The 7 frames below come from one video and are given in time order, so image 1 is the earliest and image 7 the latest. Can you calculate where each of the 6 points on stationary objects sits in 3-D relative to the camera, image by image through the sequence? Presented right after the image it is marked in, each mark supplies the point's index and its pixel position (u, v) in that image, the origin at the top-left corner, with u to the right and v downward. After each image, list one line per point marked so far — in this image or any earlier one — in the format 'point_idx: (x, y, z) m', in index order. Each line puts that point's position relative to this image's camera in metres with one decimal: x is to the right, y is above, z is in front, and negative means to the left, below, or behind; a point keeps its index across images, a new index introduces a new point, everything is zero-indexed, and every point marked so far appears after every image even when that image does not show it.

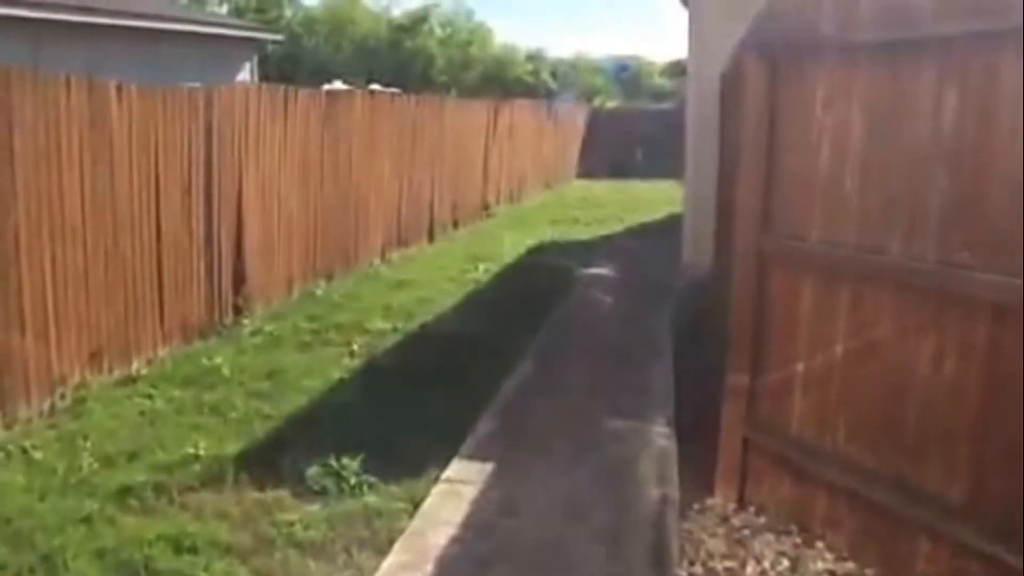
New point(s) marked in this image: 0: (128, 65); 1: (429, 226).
0: (-4.8, +2.8, +15.2) m
1: (-0.9, +0.7, +12.4) m
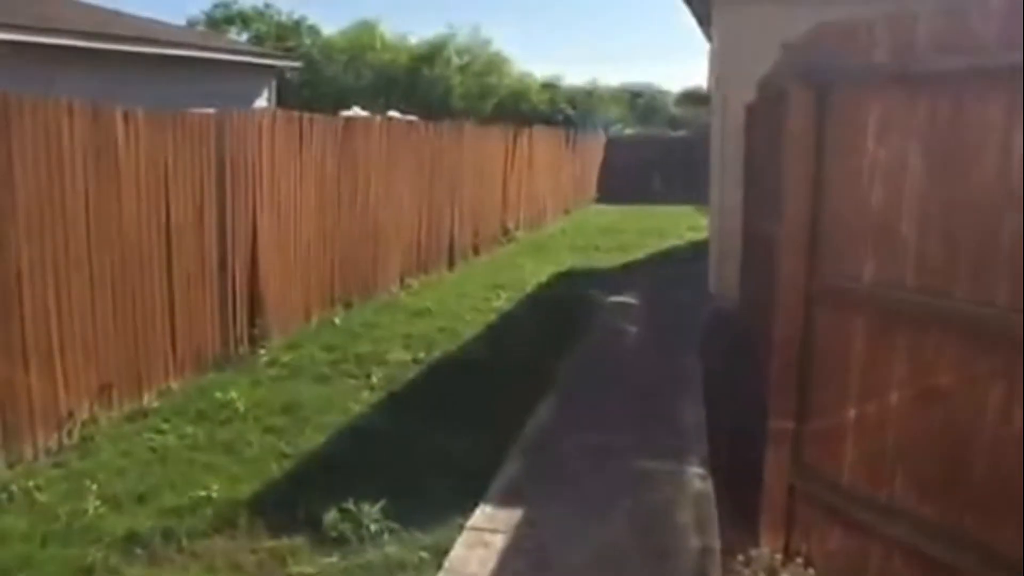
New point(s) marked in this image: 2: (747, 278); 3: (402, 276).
0: (-4.5, +2.4, +15.1) m
1: (-0.6, +0.4, +12.2) m
2: (+1.4, 0.0, +7.2) m
3: (-1.0, +0.1, +10.8) m
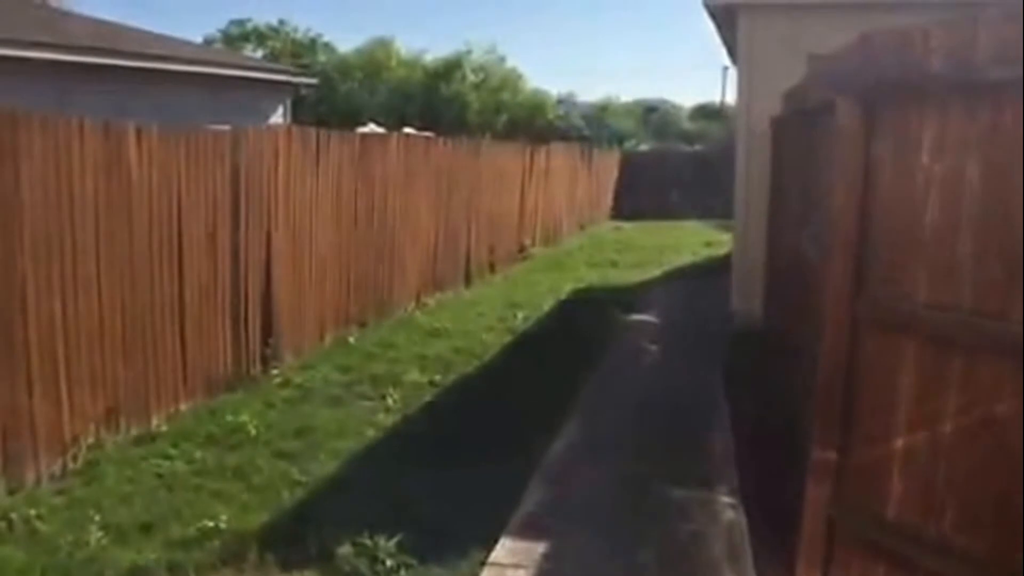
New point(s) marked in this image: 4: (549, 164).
0: (-4.3, +2.2, +14.9) m
1: (-0.5, +0.2, +12.0) m
2: (+1.5, -0.1, +7.0) m
3: (-0.8, -0.1, +10.6) m
4: (+0.5, +1.7, +16.0) m
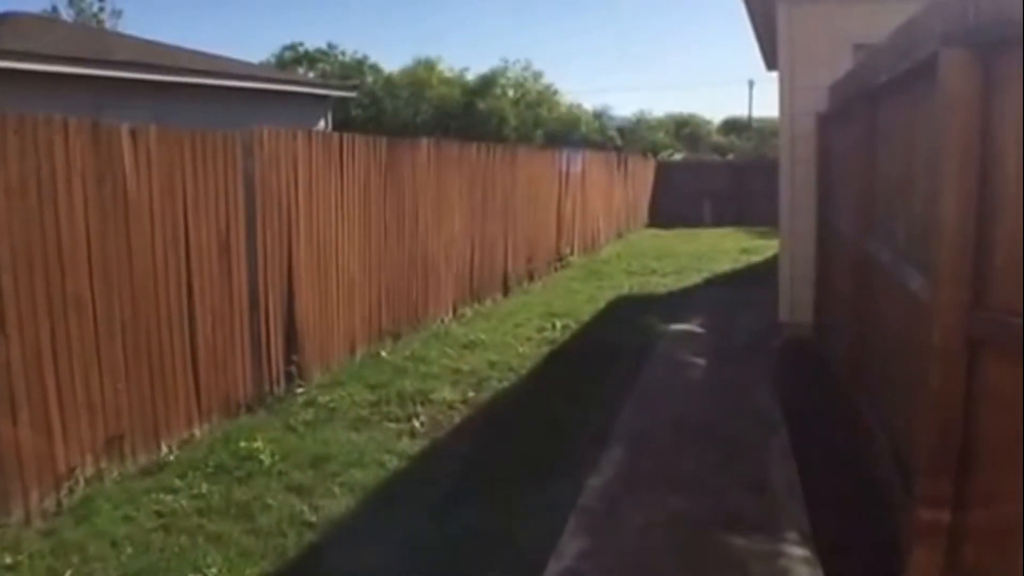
0: (-3.9, +2.1, +14.5) m
1: (-0.1, +0.1, +11.4) m
2: (+1.7, -0.1, +6.3) m
3: (-0.5, -0.1, +9.9) m
4: (+1.0, +1.6, +15.3) m
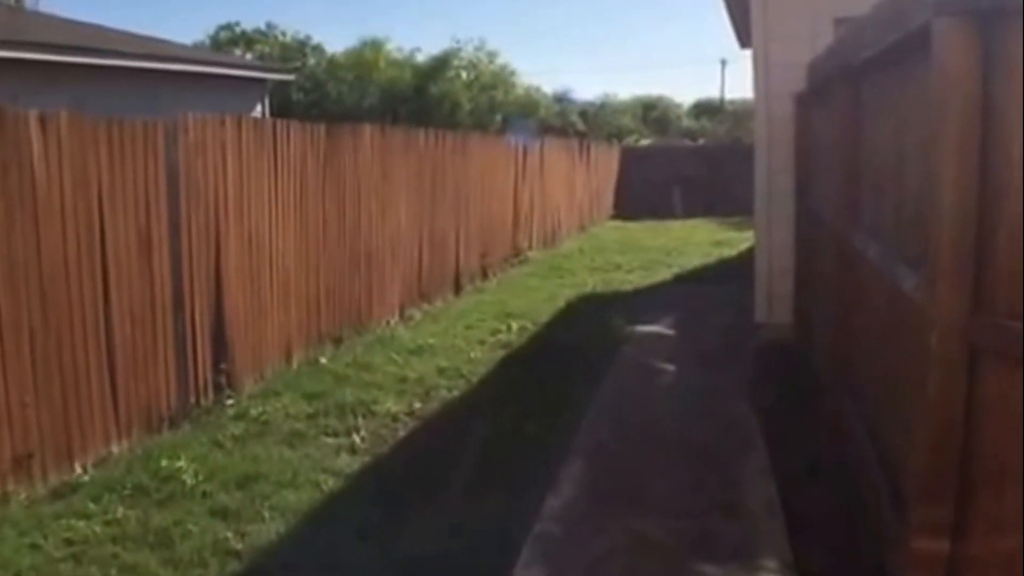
0: (-4.4, +2.1, +13.8) m
1: (-0.5, +0.1, +10.9) m
2: (+1.5, -0.1, +5.9) m
3: (-0.9, -0.1, +9.4) m
4: (+0.4, +1.6, +14.9) m
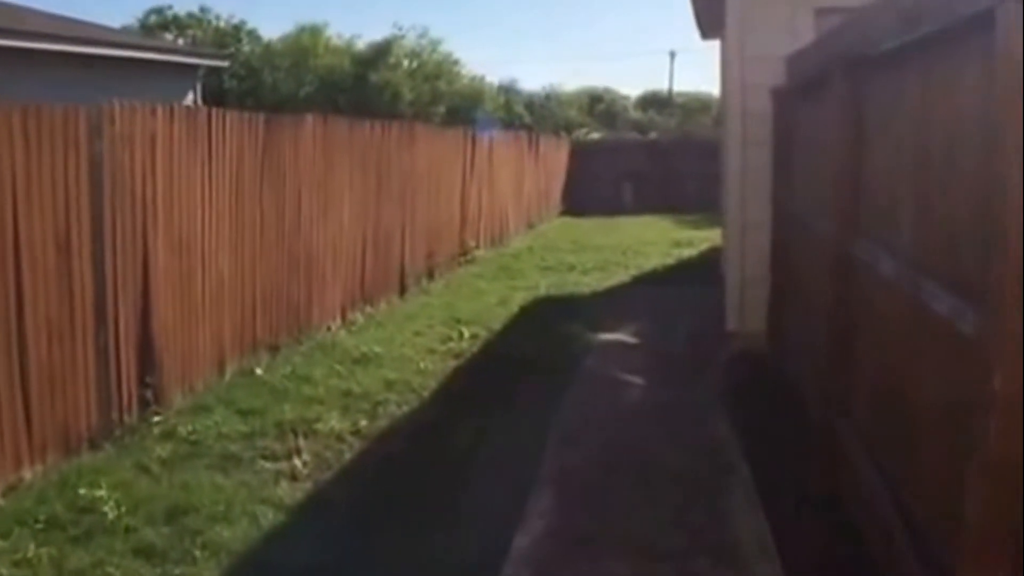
0: (-5.0, +2.1, +13.1) m
1: (-1.0, +0.1, +10.3) m
2: (+1.3, -0.1, +5.5) m
3: (-1.2, -0.2, +8.9) m
4: (-0.2, +1.6, +14.4) m
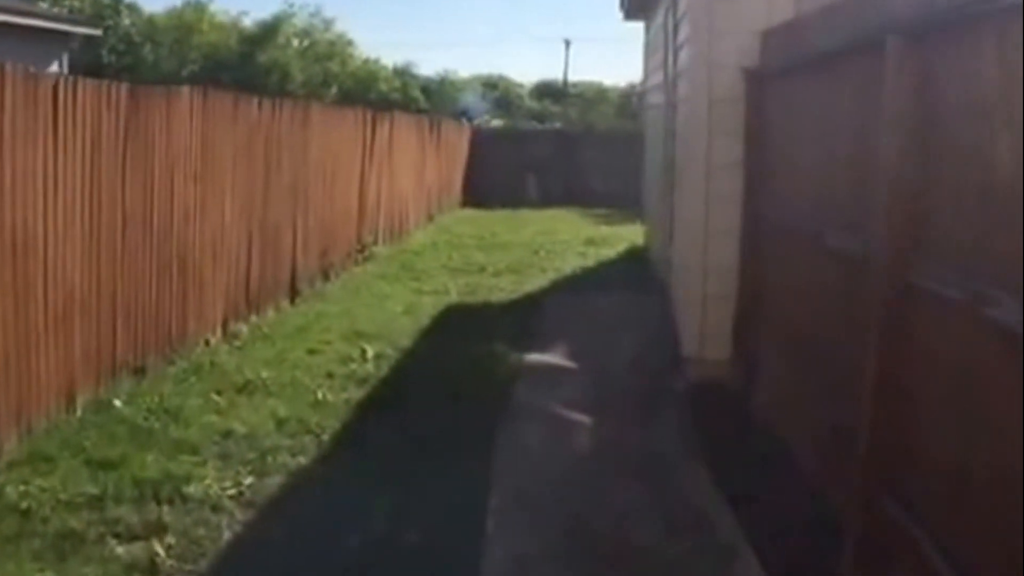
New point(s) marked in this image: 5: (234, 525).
0: (-5.9, +2.1, +11.4) m
1: (-1.7, +0.1, +9.1) m
2: (+1.0, -0.2, +4.4) m
3: (-1.8, -0.2, +7.6) m
4: (-1.3, +1.6, +13.1) m
5: (-0.9, -0.8, +4.1) m
